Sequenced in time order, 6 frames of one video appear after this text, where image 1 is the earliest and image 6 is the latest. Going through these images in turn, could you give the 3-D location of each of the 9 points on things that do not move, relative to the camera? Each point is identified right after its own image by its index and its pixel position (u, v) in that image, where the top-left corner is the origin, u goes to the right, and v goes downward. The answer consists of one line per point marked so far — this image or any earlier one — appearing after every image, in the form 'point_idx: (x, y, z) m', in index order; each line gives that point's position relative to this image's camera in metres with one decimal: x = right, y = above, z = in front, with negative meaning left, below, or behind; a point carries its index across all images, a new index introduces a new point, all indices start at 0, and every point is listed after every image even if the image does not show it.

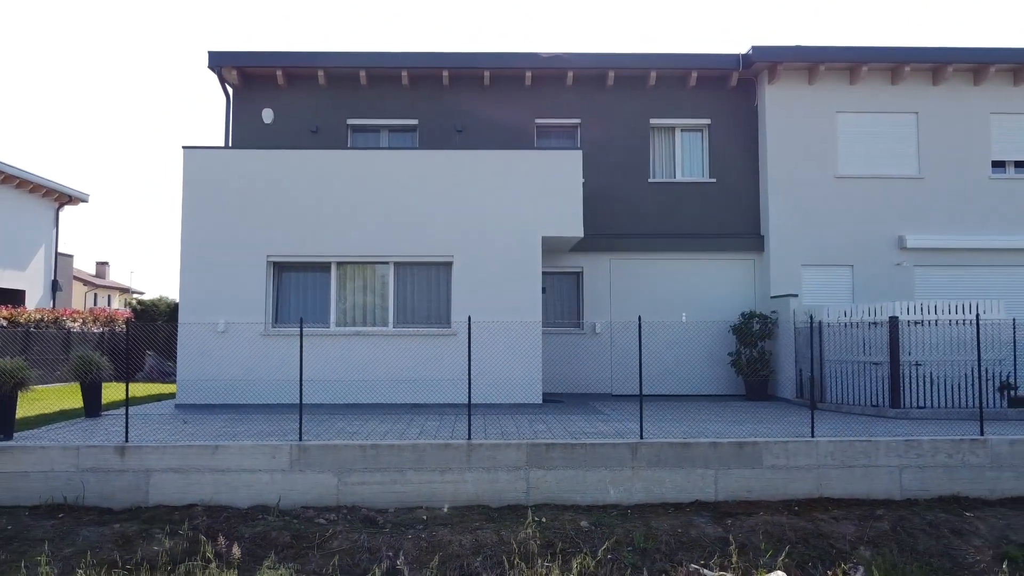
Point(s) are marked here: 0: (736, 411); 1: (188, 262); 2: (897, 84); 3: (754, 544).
0: (+3.3, -1.8, +11.8) m
1: (-4.9, +0.4, +12.4) m
2: (+7.1, +3.8, +14.8) m
3: (+2.1, -2.3, +7.1) m
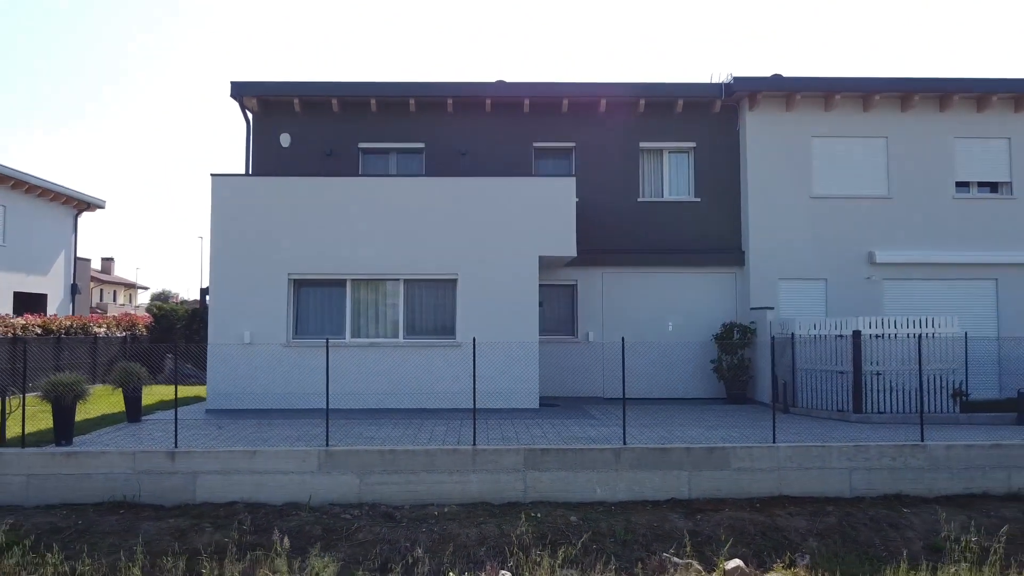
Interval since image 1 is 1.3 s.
0: (+3.3, -2.1, +13.0) m
1: (-5.0, +0.1, +13.6) m
2: (+7.1, +3.5, +16.0) m
3: (+2.1, -2.6, +8.4) m
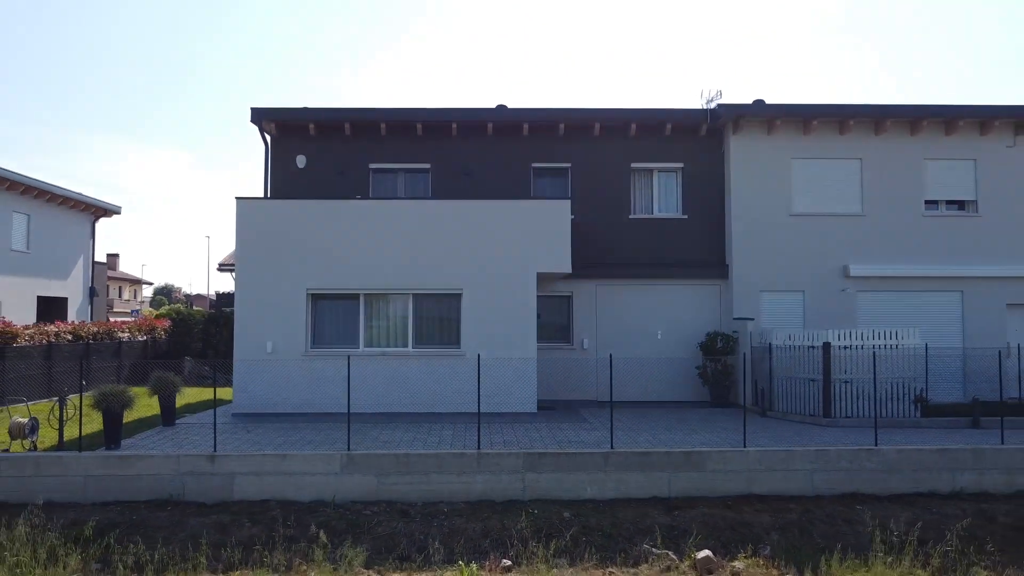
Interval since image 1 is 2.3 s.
0: (+3.3, -2.3, +14.3) m
1: (-5.0, -0.1, +14.8) m
2: (+7.1, +3.3, +17.2) m
3: (+2.1, -2.9, +9.6) m
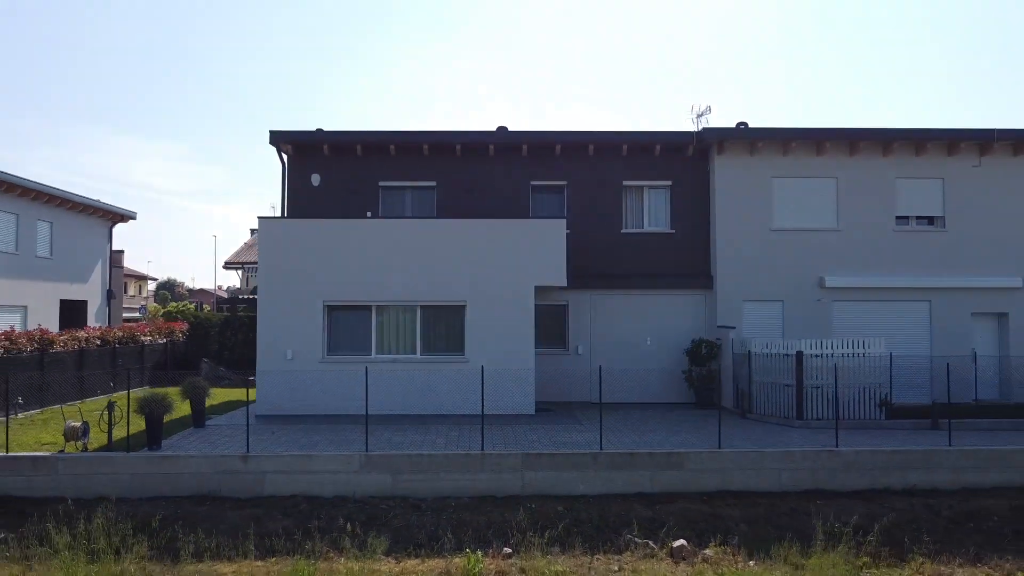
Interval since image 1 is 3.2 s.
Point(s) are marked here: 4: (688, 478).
0: (+3.3, -2.6, +15.6) m
1: (-5.0, -0.4, +16.1) m
2: (+7.1, +3.1, +18.5) m
3: (+2.1, -3.2, +11.0) m
4: (+2.6, -2.9, +12.1) m
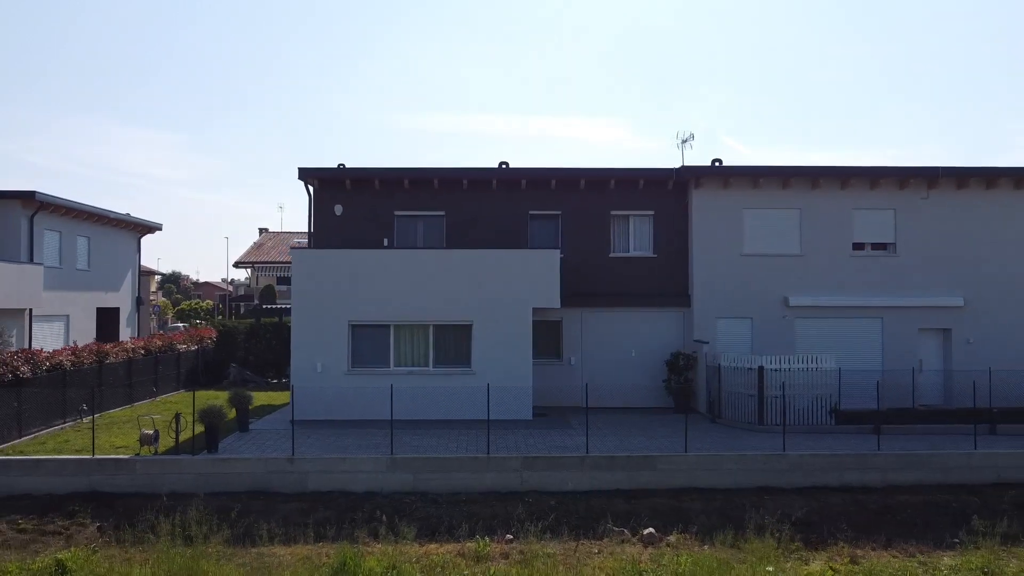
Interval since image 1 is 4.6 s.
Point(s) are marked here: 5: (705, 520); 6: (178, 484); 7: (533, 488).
0: (+3.3, -3.1, +18.0) m
1: (-4.9, -0.9, +18.5) m
2: (+7.1, +2.6, +20.8) m
3: (+2.2, -3.8, +13.4) m
4: (+2.7, -3.4, +14.5) m
5: (+3.2, -3.8, +13.3) m
6: (-5.9, -3.5, +14.2) m
7: (+0.4, -3.6, +14.4) m
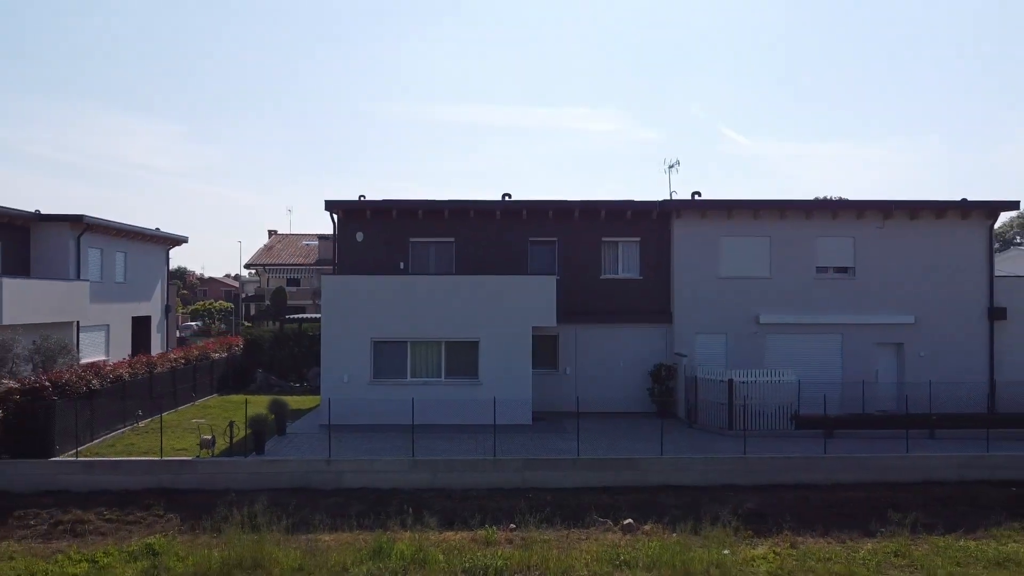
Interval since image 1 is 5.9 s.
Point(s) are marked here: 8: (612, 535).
0: (+3.3, -3.7, +20.7) m
1: (-4.9, -1.4, +21.1) m
2: (+7.2, +2.0, +23.5) m
3: (+2.2, -4.4, +16.1) m
4: (+2.7, -4.0, +17.2) m
5: (+3.2, -4.5, +16.0) m
6: (-5.8, -4.1, +16.9) m
7: (+0.4, -4.2, +17.1) m
8: (+1.8, -4.5, +14.7) m
